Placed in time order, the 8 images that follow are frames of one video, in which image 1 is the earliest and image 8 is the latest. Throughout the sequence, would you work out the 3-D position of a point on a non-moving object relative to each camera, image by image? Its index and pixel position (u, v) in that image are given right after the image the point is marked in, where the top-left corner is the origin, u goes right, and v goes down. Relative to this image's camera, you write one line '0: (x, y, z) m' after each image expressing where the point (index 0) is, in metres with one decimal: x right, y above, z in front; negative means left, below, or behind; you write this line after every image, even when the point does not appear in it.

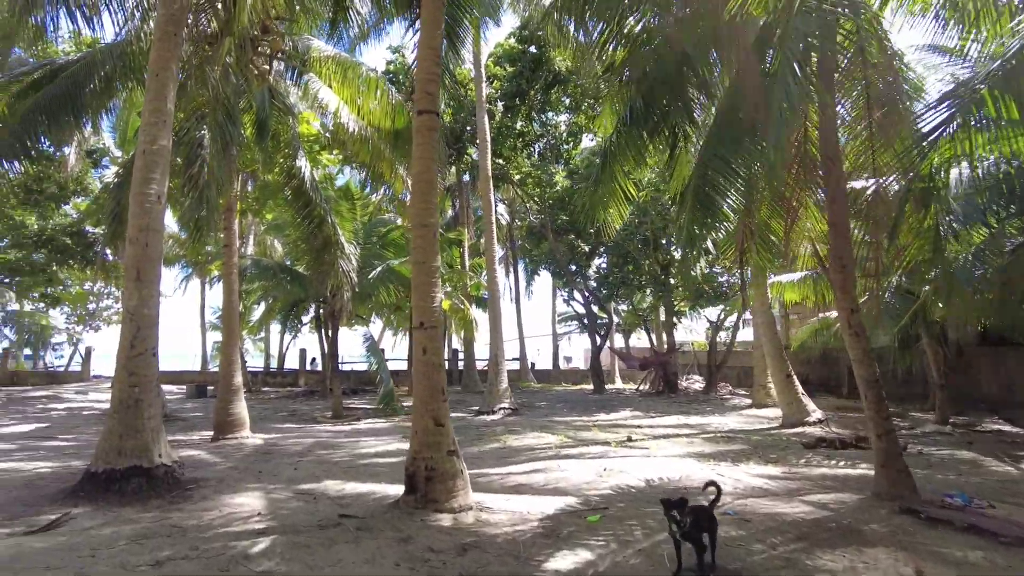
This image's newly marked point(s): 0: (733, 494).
0: (+2.0, -1.8, +5.8) m
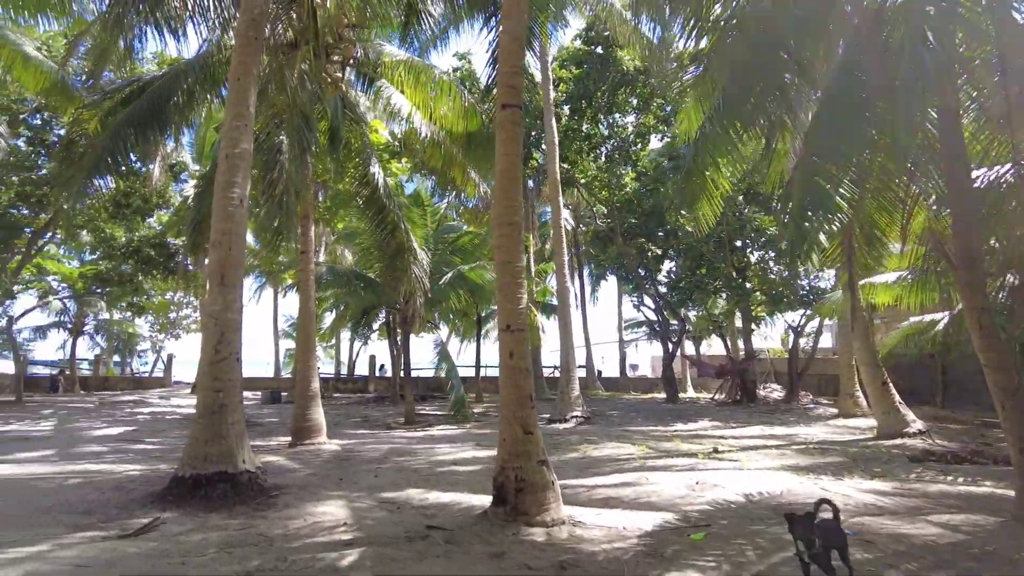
0: (+2.7, -1.8, +5.3) m
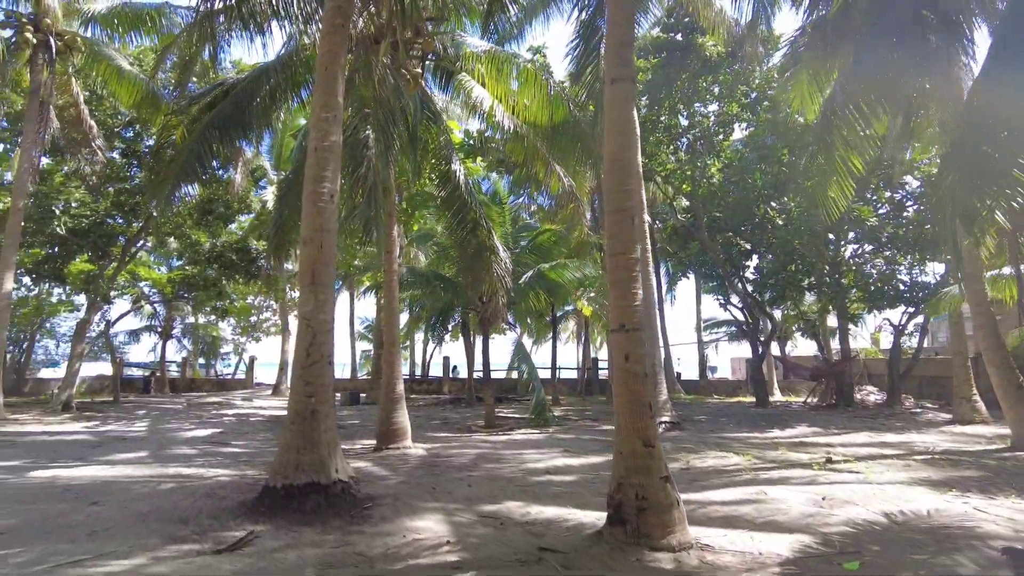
0: (+3.5, -1.8, +4.6) m
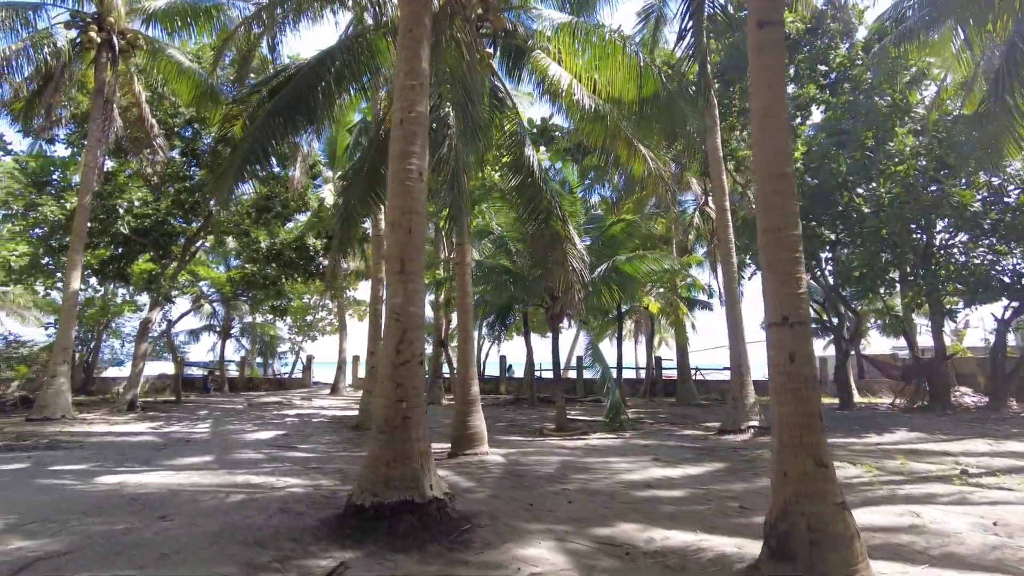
0: (+4.3, -1.6, +3.6) m
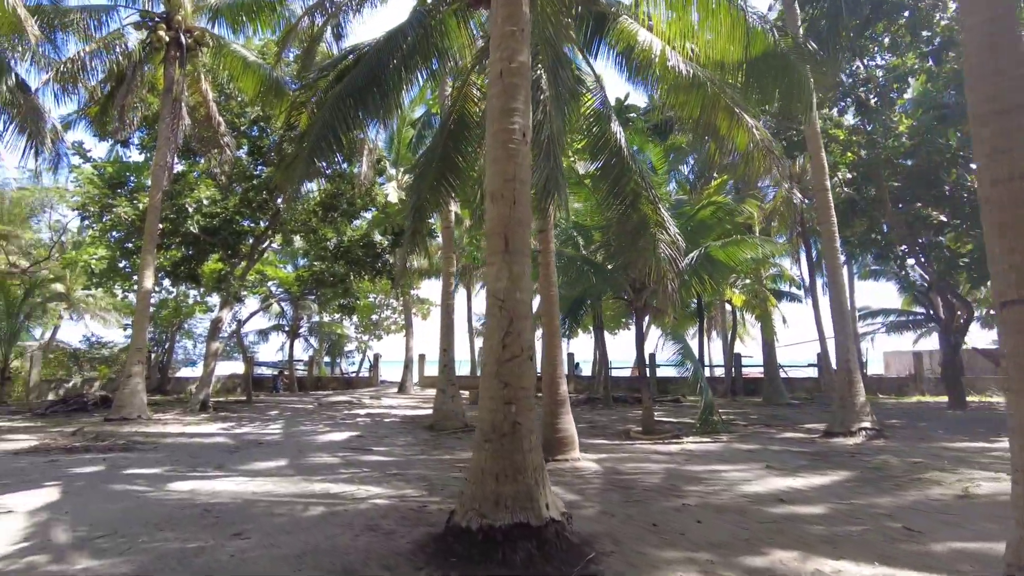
0: (+4.9, -1.5, +2.4) m
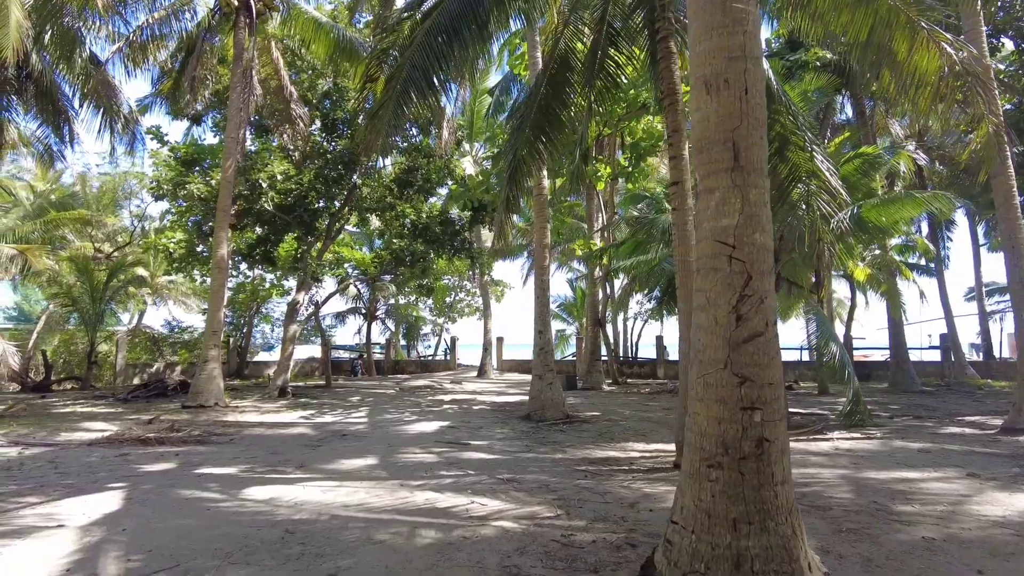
0: (+5.7, -1.2, +0.6) m
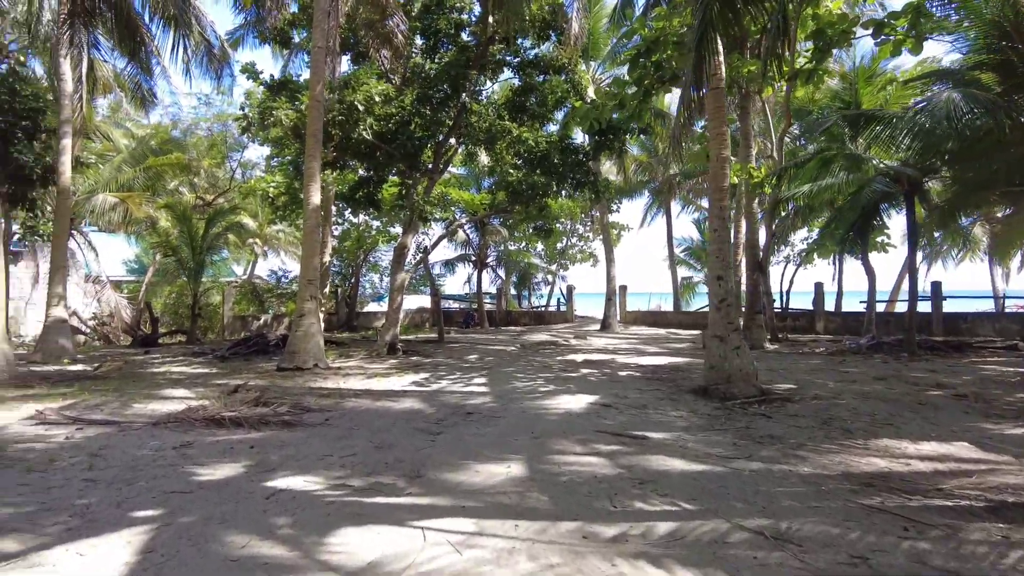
0: (+6.1, -1.1, -2.7) m
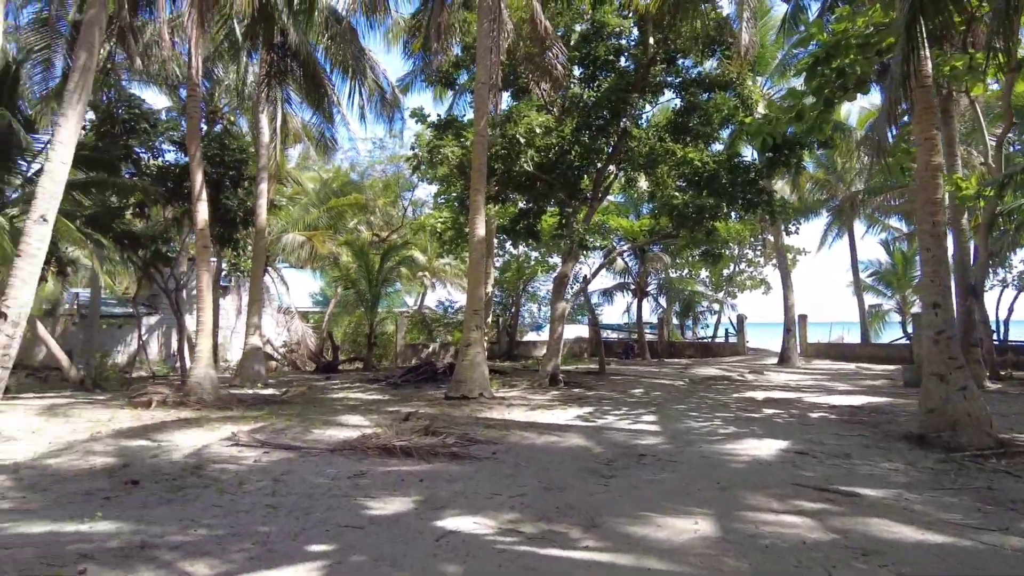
0: (+5.4, -0.9, -4.5) m
